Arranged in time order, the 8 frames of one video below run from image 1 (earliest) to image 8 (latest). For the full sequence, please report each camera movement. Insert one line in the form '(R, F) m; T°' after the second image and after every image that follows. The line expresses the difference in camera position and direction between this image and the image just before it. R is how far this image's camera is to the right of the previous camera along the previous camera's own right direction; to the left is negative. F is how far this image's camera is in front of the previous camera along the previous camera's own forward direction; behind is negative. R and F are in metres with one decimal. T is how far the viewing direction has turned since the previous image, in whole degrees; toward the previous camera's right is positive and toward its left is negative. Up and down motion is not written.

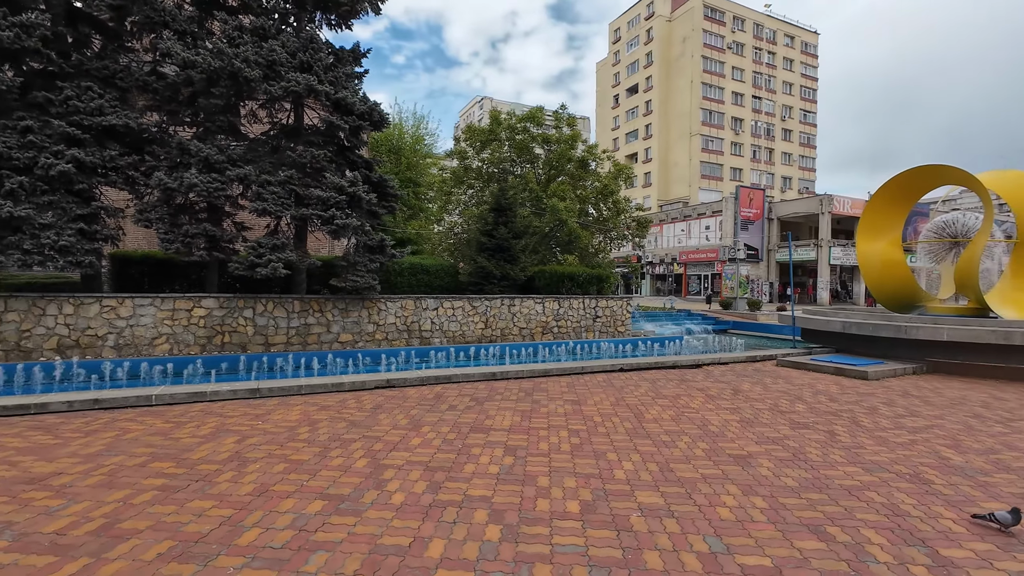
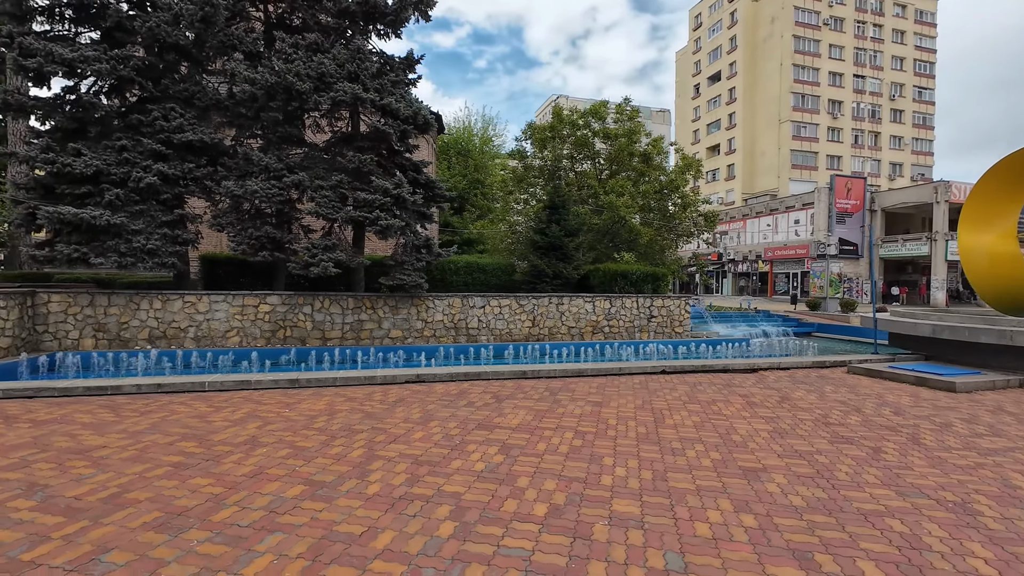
(+0.9, +0.1) m; -9°
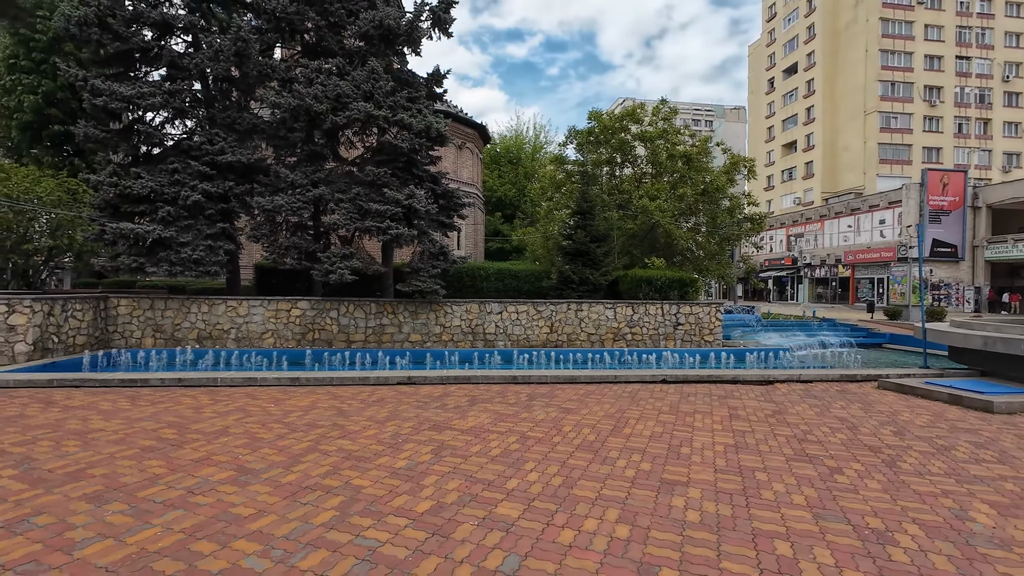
(+1.5, 0.0) m; -9°
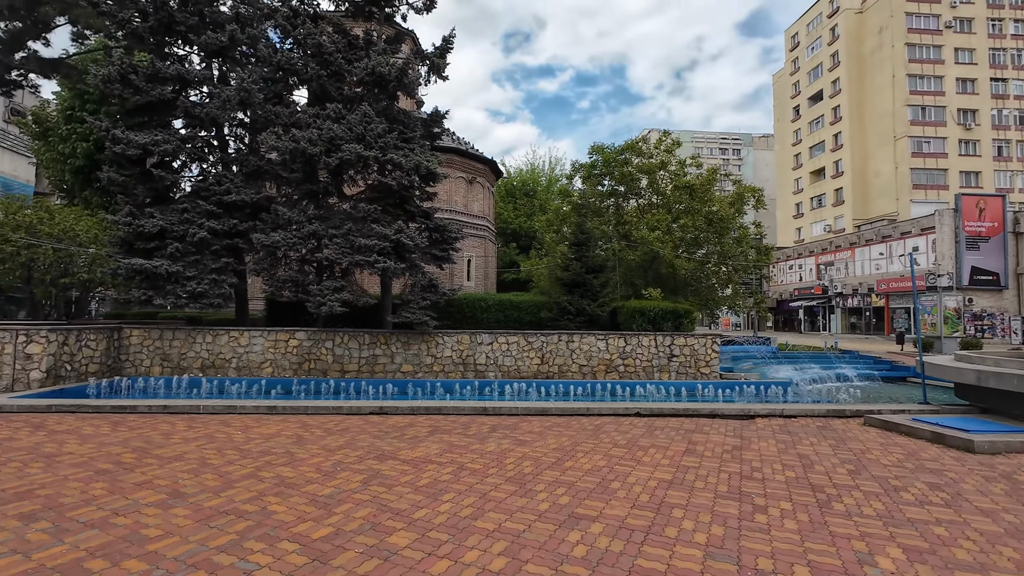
(+1.1, -0.1) m; -4°
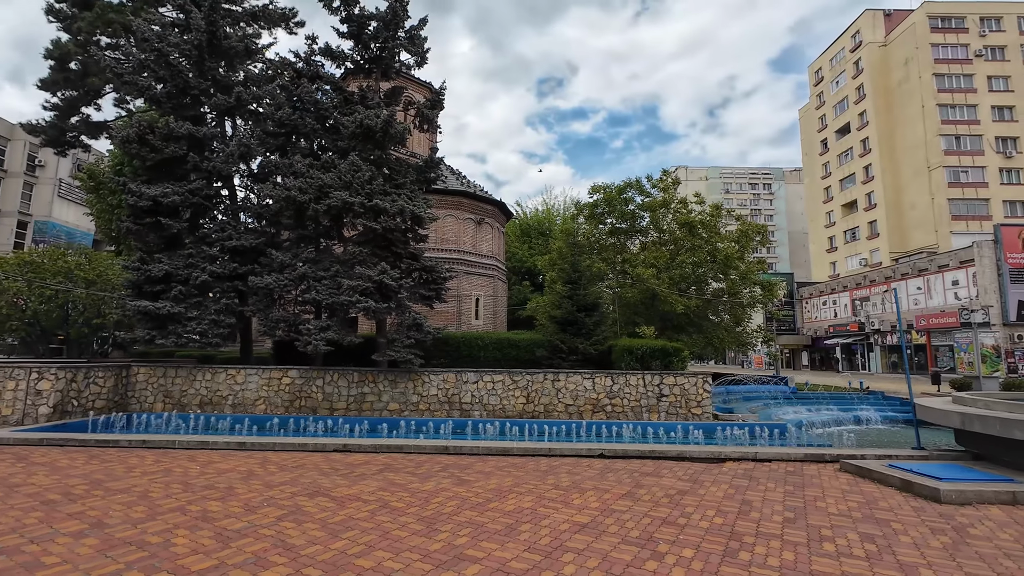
(+1.4, -0.1) m; -4°
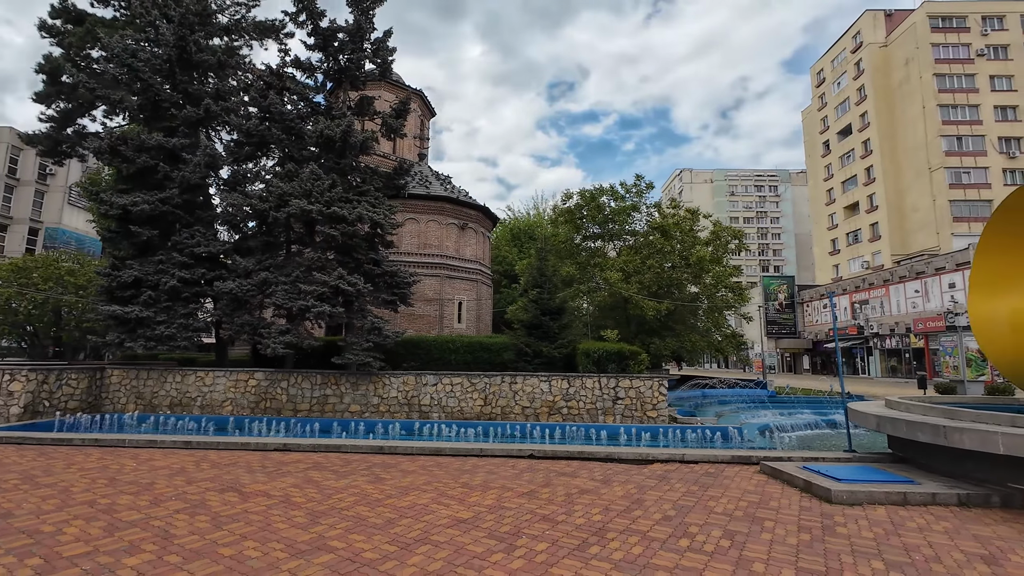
(+1.5, -0.2) m; -1°
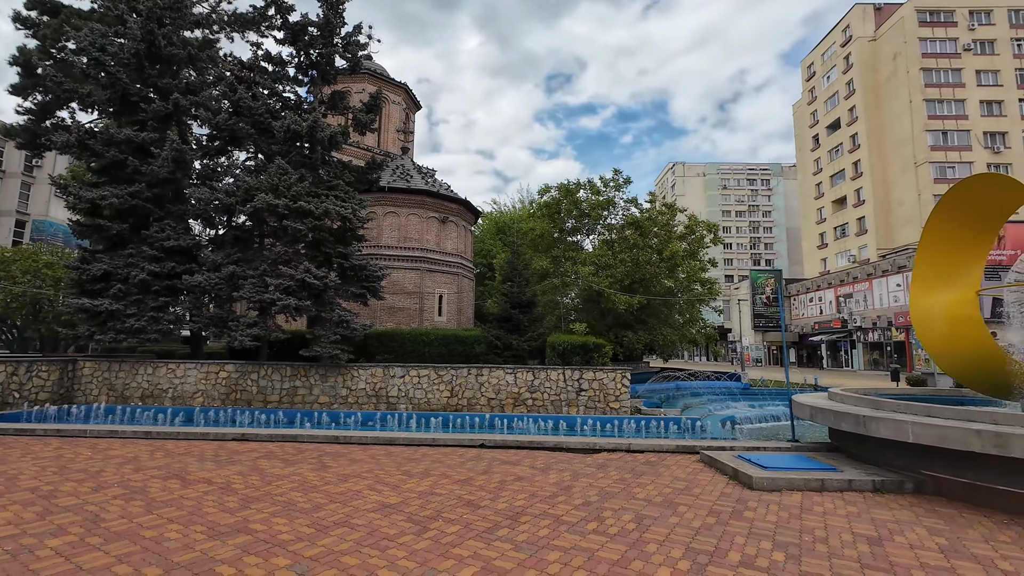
(+0.9, -0.2) m; 0°
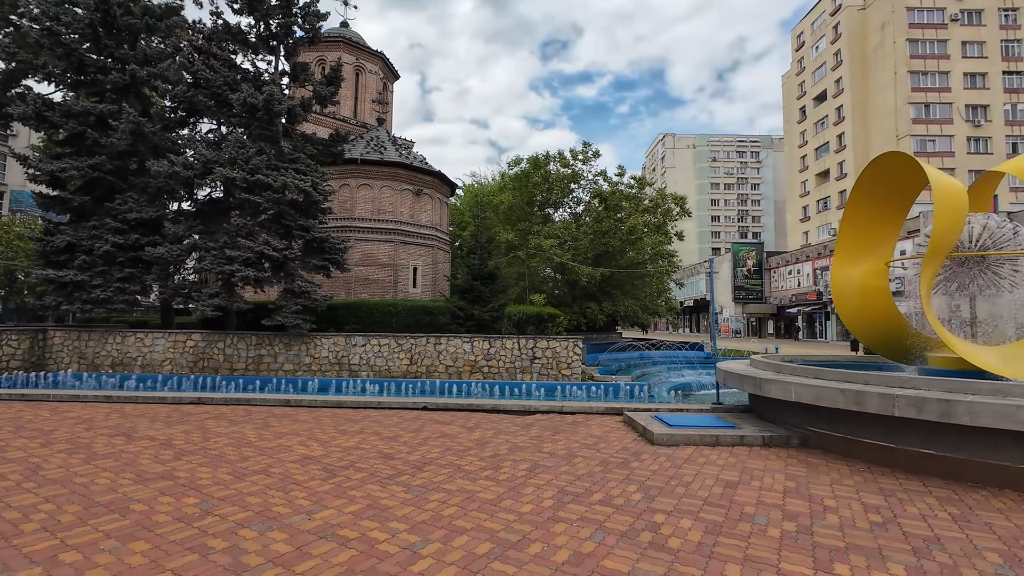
(+1.1, -0.5) m; +1°
